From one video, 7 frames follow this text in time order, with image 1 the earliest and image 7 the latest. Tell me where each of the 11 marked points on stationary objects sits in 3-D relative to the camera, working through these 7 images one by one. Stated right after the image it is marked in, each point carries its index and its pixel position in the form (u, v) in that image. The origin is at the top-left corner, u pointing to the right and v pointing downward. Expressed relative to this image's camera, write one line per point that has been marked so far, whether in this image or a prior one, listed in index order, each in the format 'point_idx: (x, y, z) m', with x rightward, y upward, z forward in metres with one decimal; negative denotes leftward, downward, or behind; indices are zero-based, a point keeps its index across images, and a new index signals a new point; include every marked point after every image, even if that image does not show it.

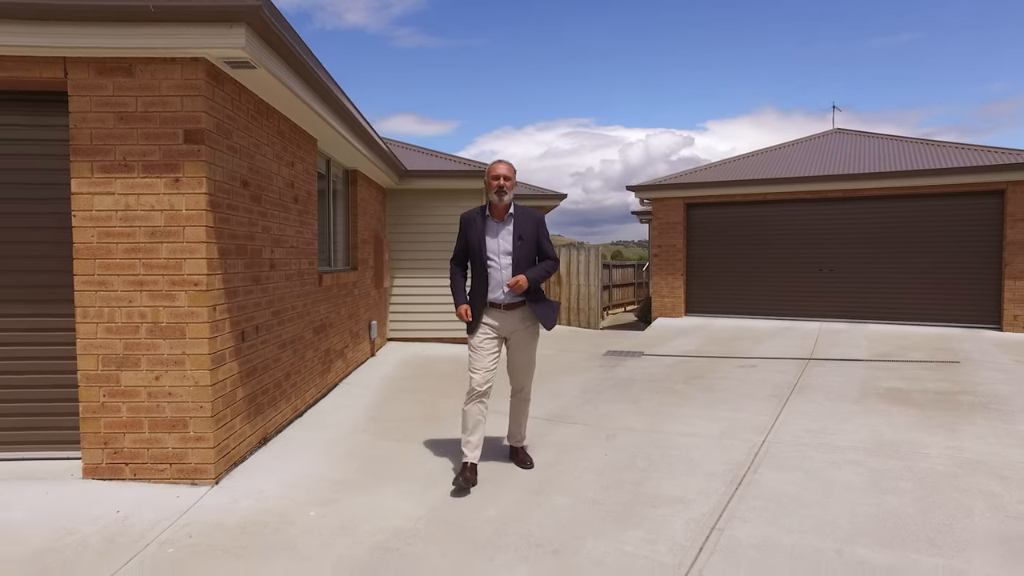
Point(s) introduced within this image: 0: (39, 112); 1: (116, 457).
0: (-2.5, +1.0, +3.6) m
1: (-2.1, -0.9, +3.5) m
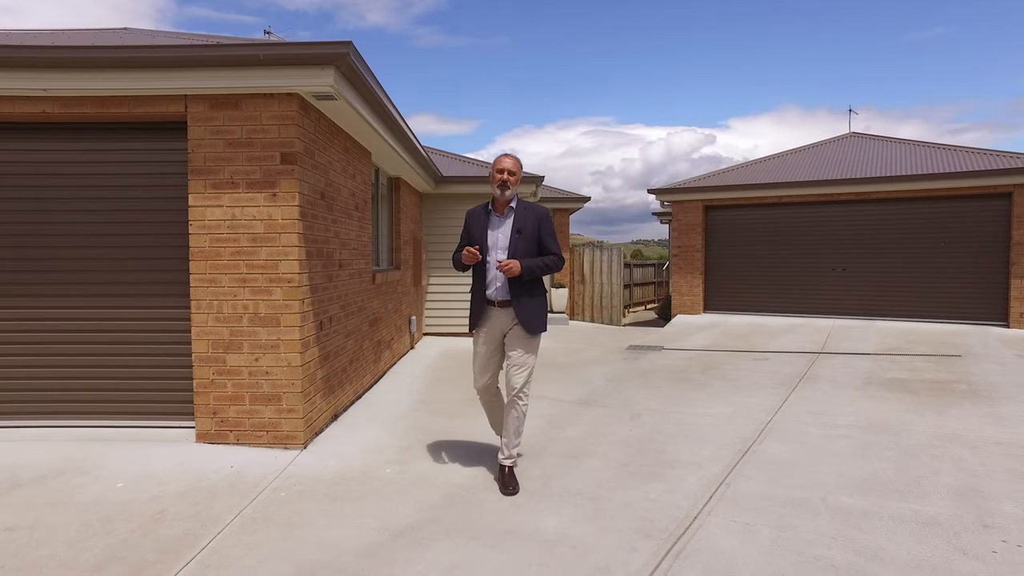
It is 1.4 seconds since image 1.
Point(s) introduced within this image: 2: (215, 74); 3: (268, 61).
0: (-2.2, +1.0, +4.3) m
1: (-1.8, -0.9, +4.2) m
2: (-1.8, +1.3, +4.0) m
3: (-1.4, +1.3, +3.9) m
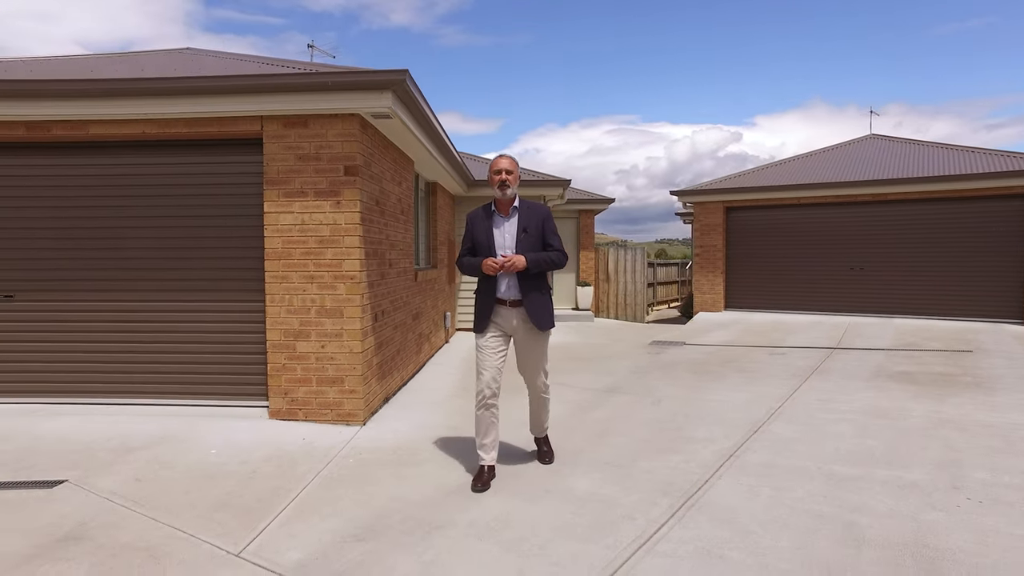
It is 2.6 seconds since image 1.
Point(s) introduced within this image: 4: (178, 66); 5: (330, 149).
0: (-2.0, +1.0, +4.9) m
1: (-1.6, -0.8, +4.8) m
2: (-1.5, +1.3, +4.6) m
3: (-1.2, +1.4, +4.5) m
4: (-3.0, +2.0, +5.9) m
5: (-1.3, +1.0, +4.7) m
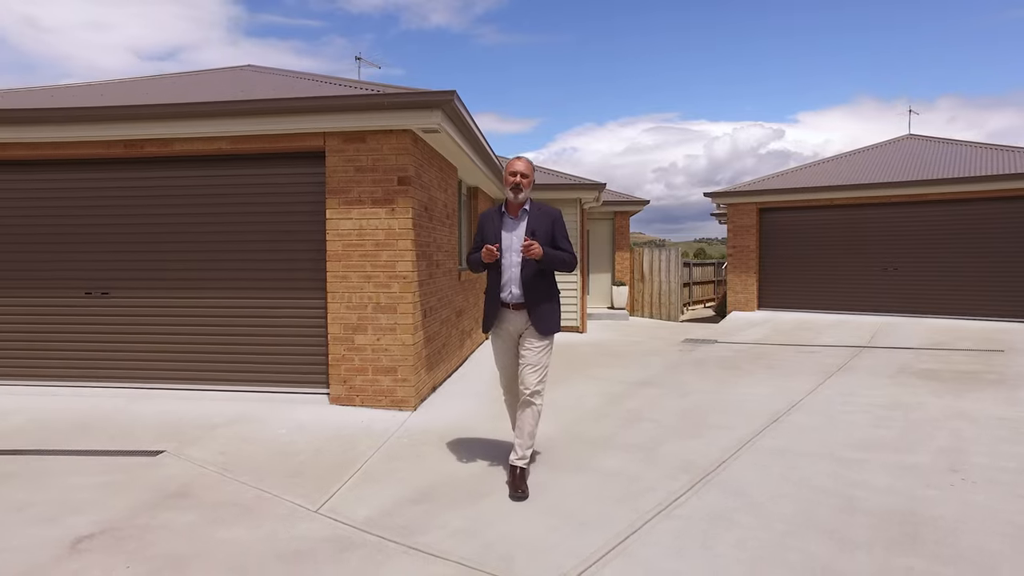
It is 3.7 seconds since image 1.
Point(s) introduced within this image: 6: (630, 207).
0: (-1.7, +1.0, +5.5) m
1: (-1.3, -0.8, +5.4) m
2: (-1.3, +1.3, +5.1) m
3: (-0.9, +1.4, +5.0) m
4: (-2.7, +2.0, +6.5) m
5: (-1.0, +1.0, +5.2) m
6: (+2.5, +1.8, +14.4) m
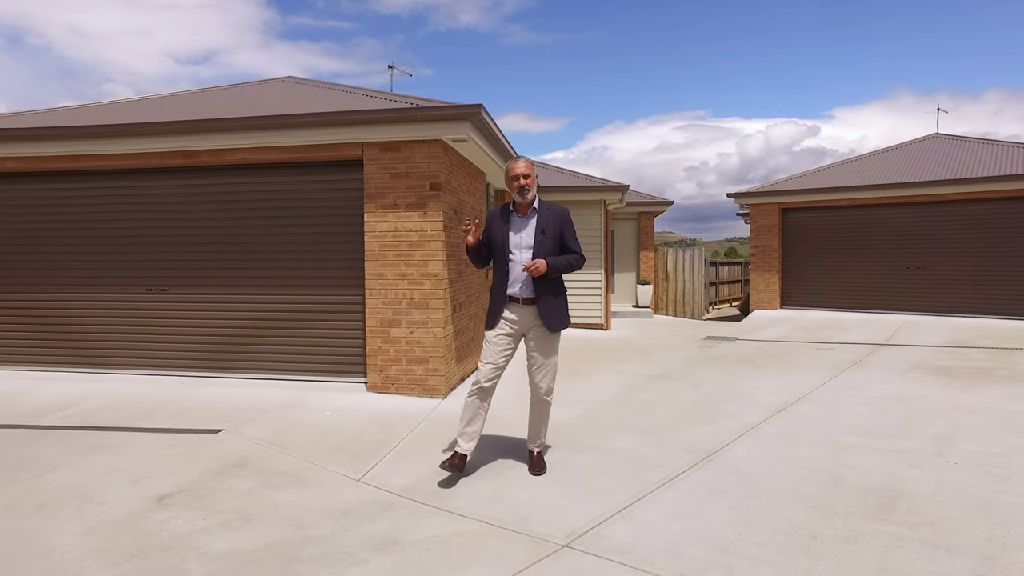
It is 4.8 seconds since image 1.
0: (-1.5, +1.0, +6.0) m
1: (-1.1, -0.8, +5.8) m
2: (-1.1, +1.3, +5.6) m
3: (-0.7, +1.4, +5.4) m
4: (-2.4, +2.0, +7.1) m
5: (-0.8, +1.0, +5.7) m
6: (+3.1, +1.8, +14.7) m
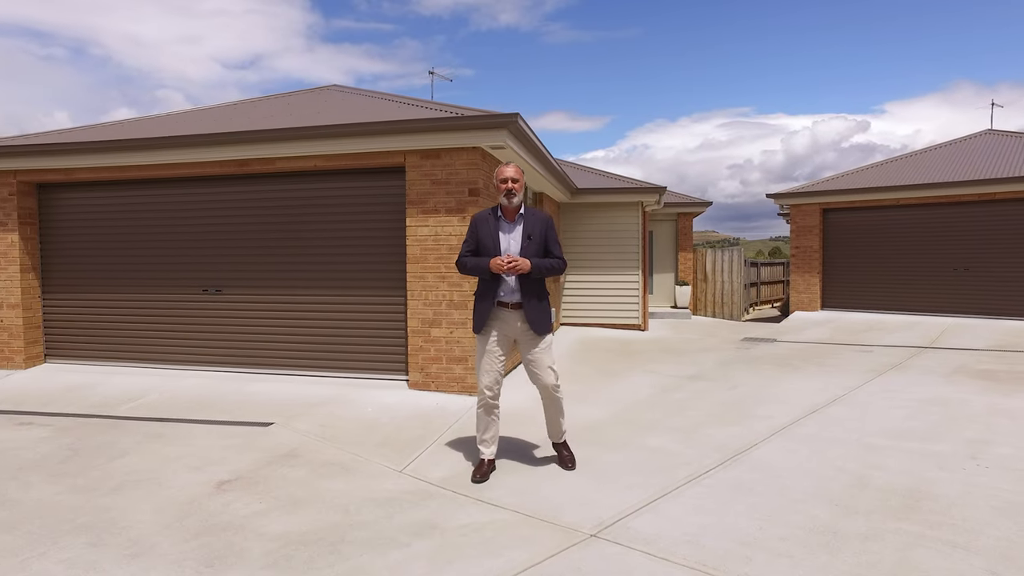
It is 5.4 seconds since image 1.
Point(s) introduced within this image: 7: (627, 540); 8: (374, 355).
0: (-1.1, +1.0, +6.2) m
1: (-0.8, -0.8, +6.1) m
2: (-0.7, +1.3, +5.8) m
3: (-0.4, +1.4, +5.6) m
4: (-2.0, +2.0, +7.4) m
5: (-0.5, +1.0, +5.9) m
6: (+4.0, +1.8, +14.6) m
7: (+0.5, -1.1, +2.9) m
8: (-1.3, -0.6, +6.3) m
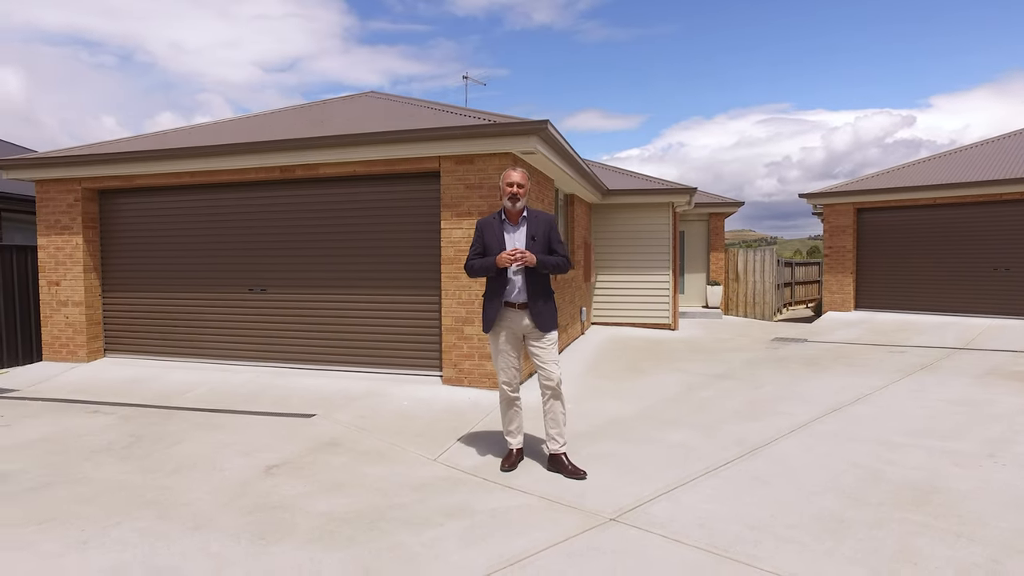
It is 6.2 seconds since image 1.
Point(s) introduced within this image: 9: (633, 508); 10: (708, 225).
0: (-0.9, +1.0, +6.5) m
1: (-0.5, -0.8, +6.3) m
2: (-0.5, +1.3, +6.1) m
3: (-0.2, +1.4, +5.9) m
4: (-1.6, +2.0, +7.7) m
5: (-0.2, +1.0, +6.2) m
6: (+4.7, +1.8, +14.7) m
7: (+0.6, -1.1, +3.1) m
8: (-1.0, -0.6, +6.6) m
9: (+0.6, -1.1, +3.3) m
10: (+4.5, +1.5, +15.3) m
